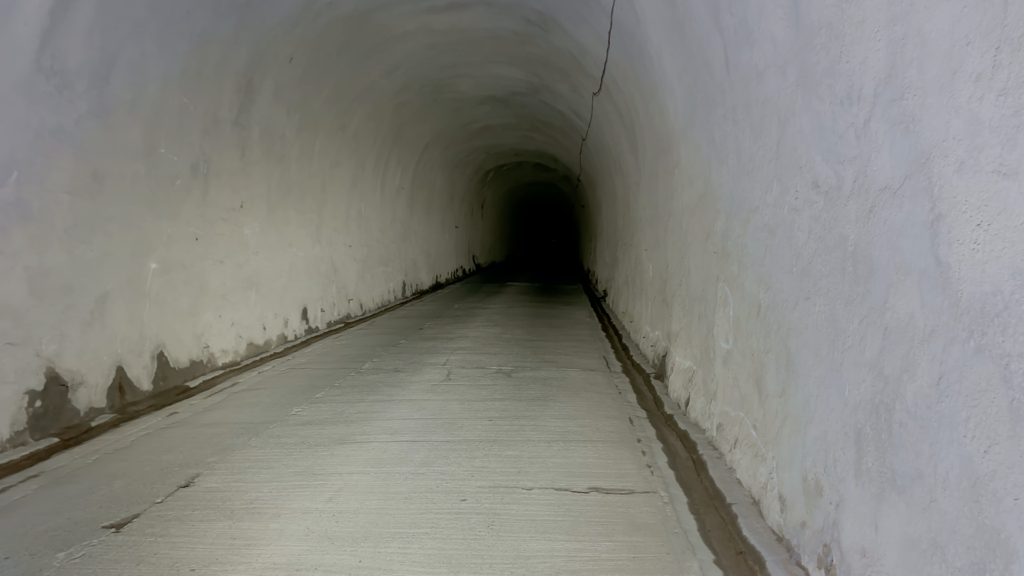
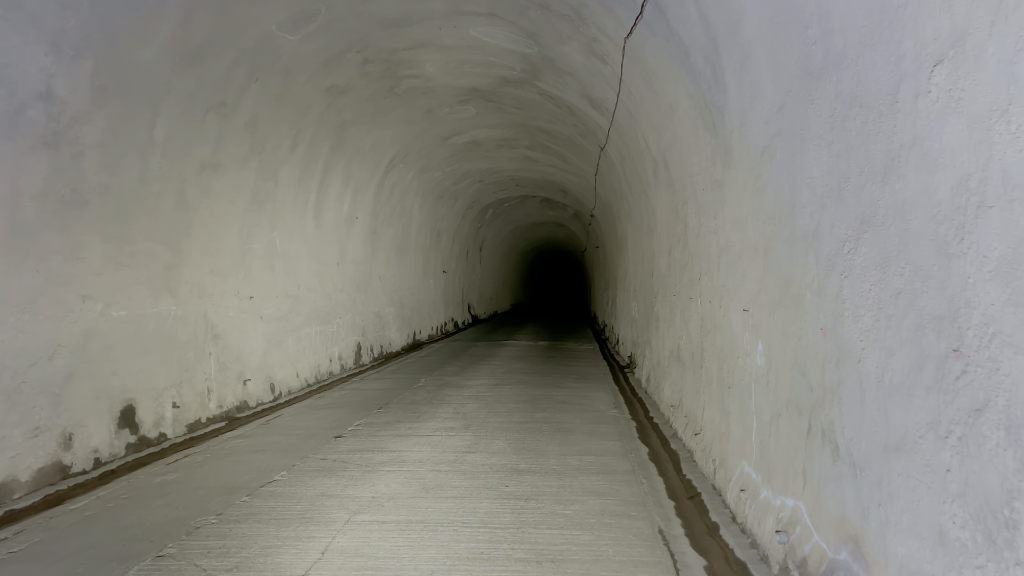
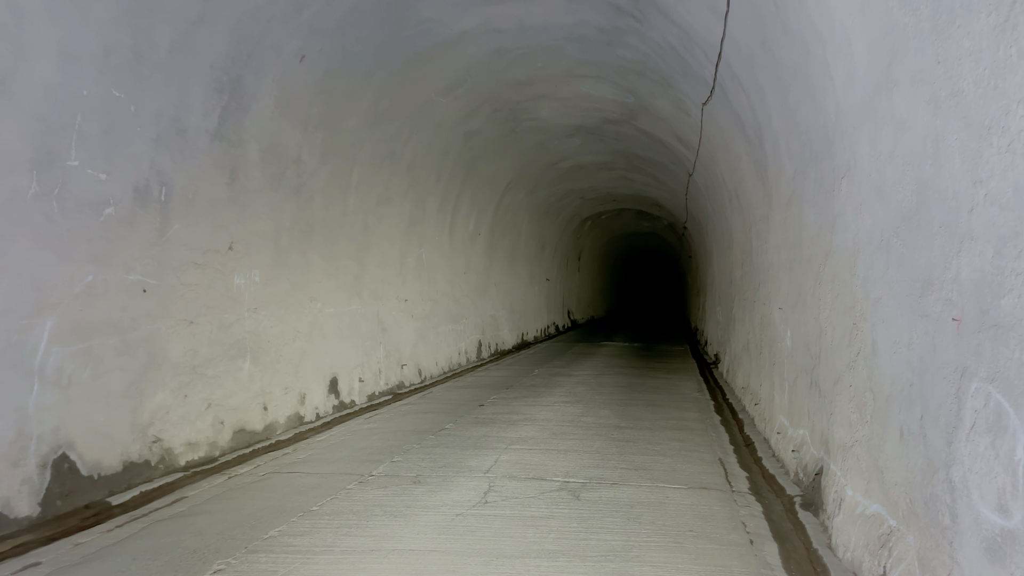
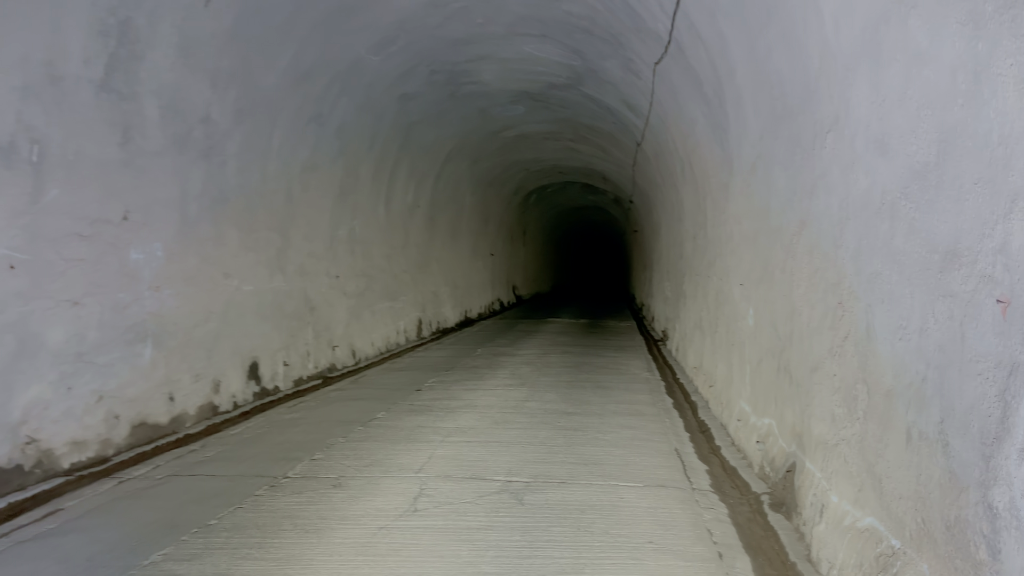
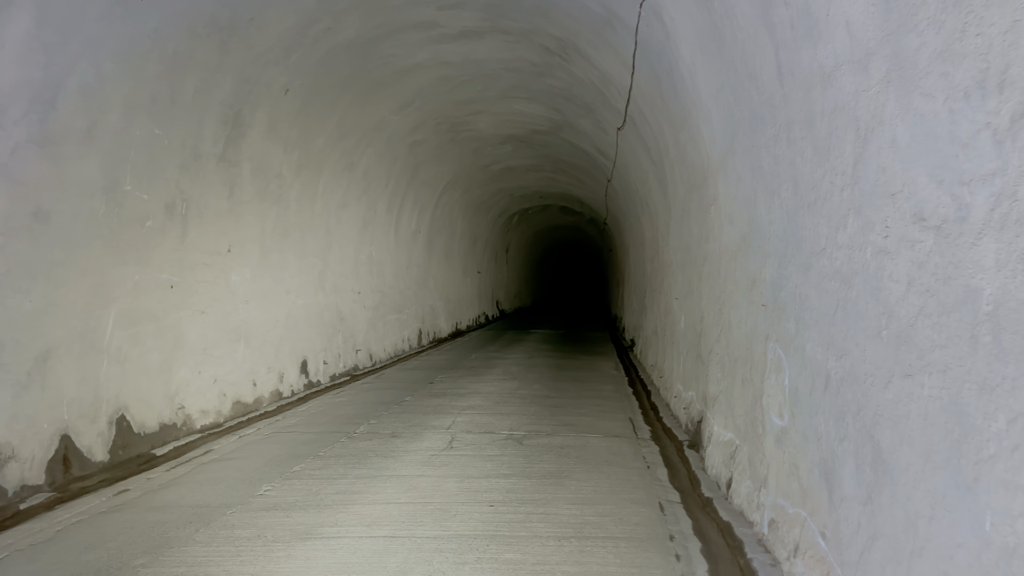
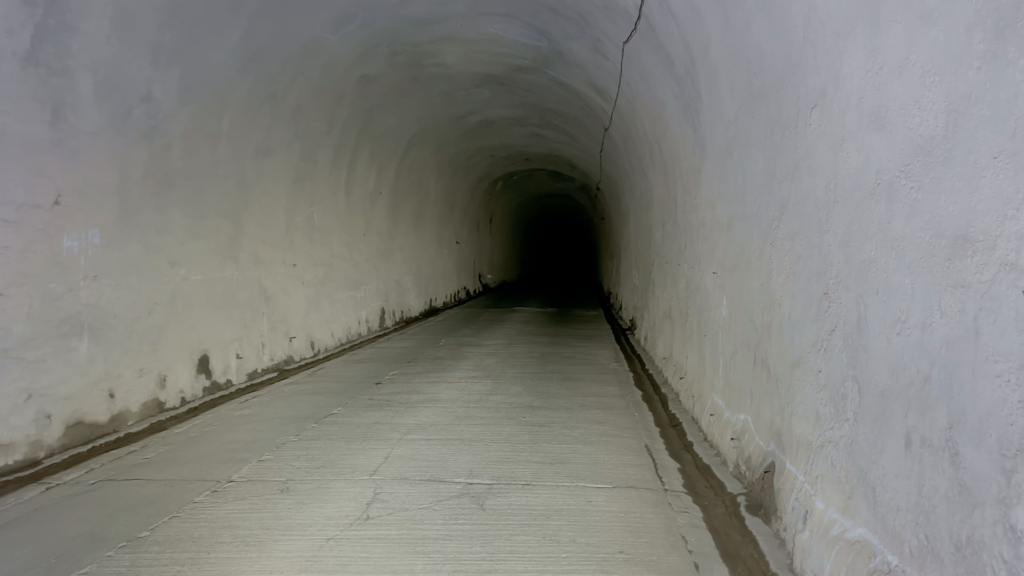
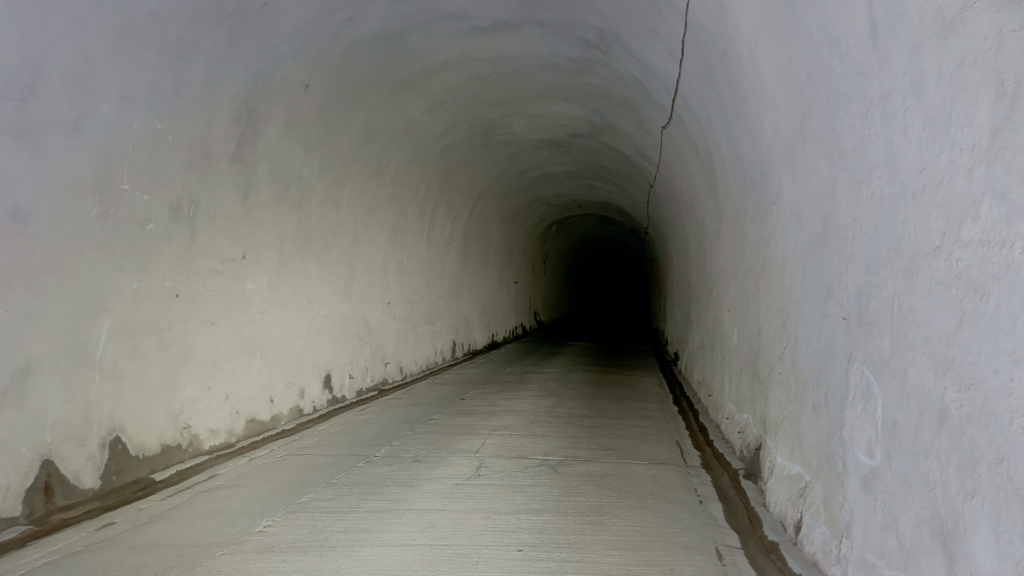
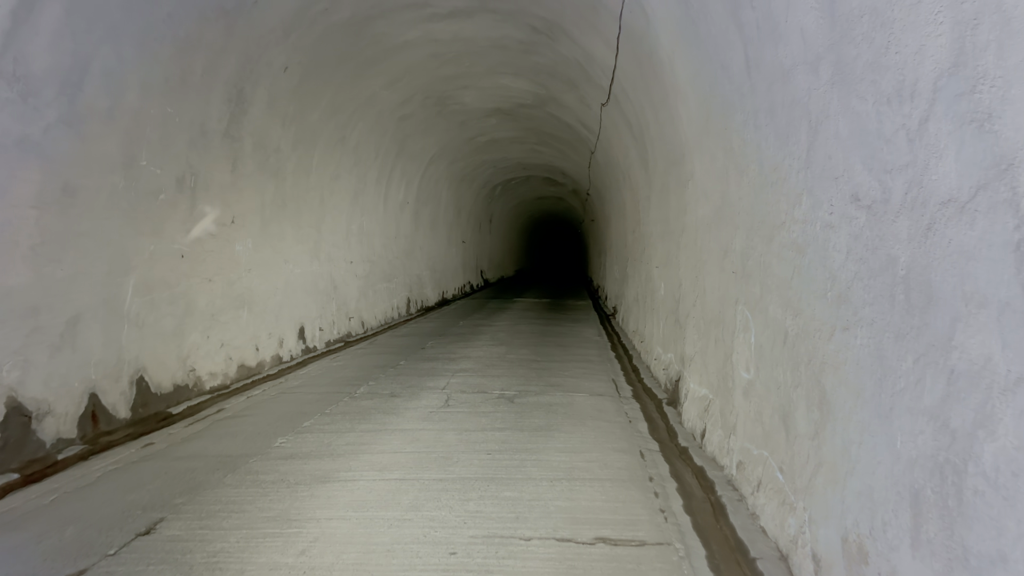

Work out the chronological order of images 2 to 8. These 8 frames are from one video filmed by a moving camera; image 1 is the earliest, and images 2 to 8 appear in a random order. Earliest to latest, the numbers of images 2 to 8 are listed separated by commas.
8, 5, 7, 3, 4, 6, 2
